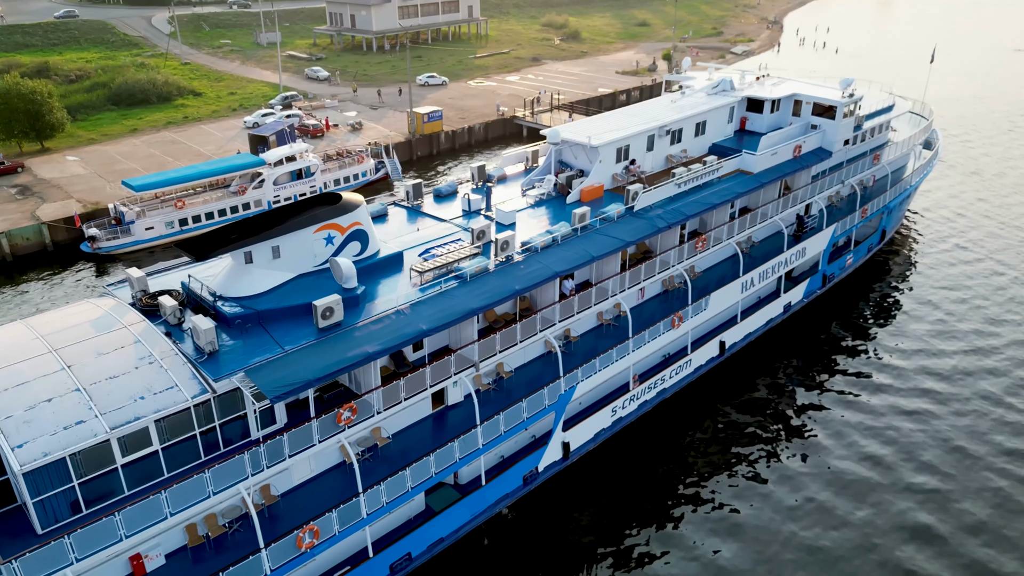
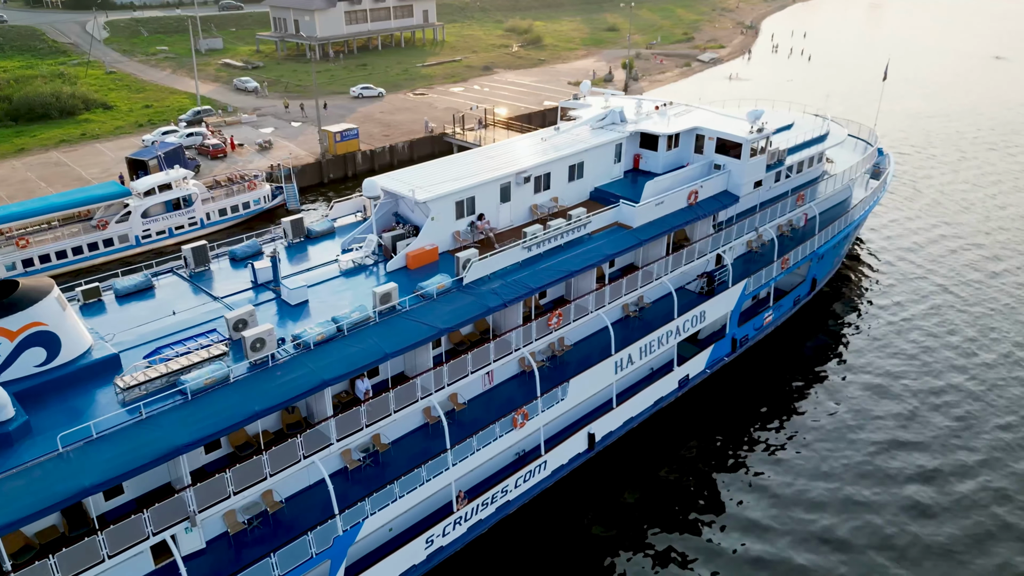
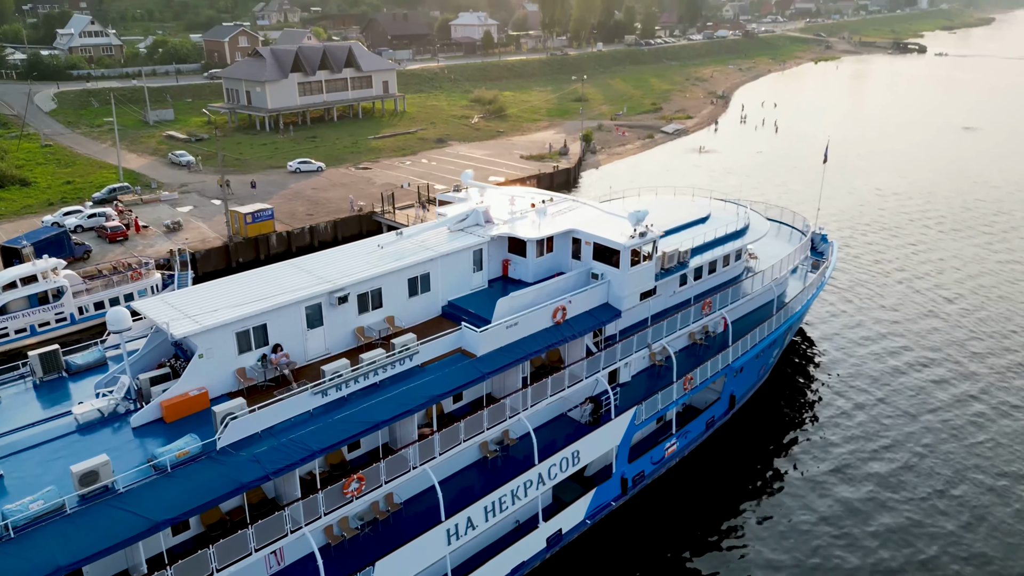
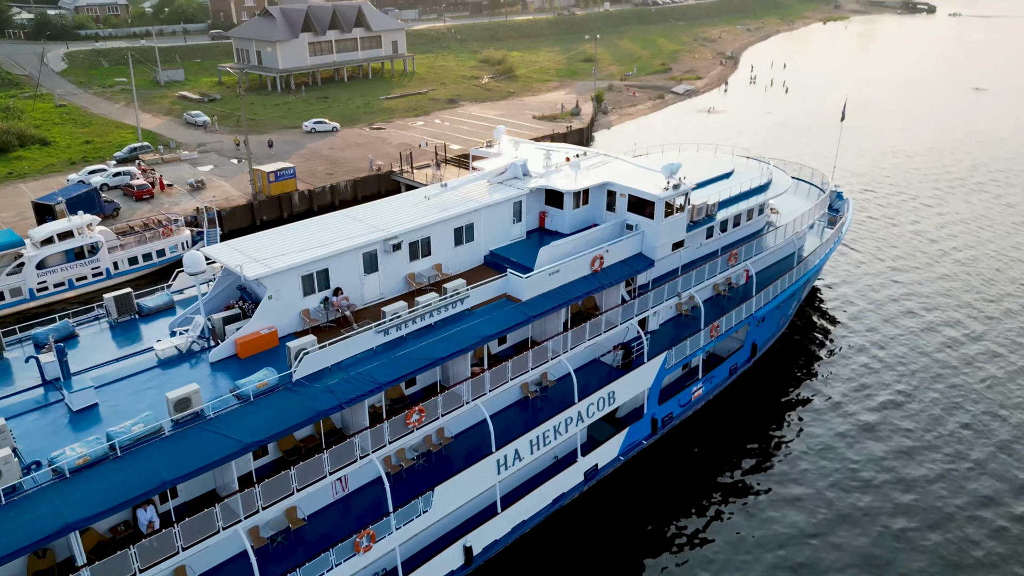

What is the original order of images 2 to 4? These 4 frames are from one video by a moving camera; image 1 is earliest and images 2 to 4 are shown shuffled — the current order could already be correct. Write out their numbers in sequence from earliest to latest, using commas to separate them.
2, 4, 3
